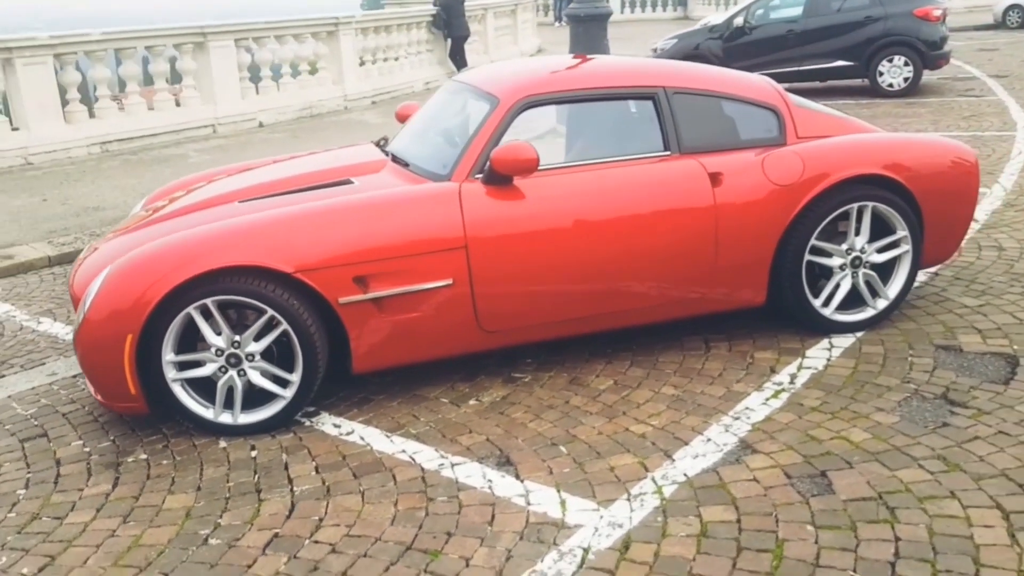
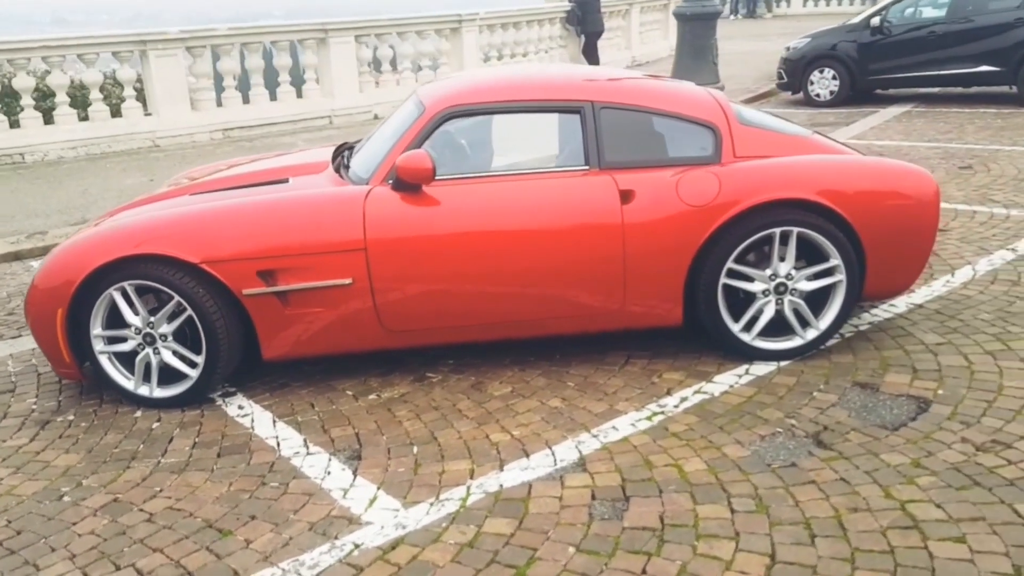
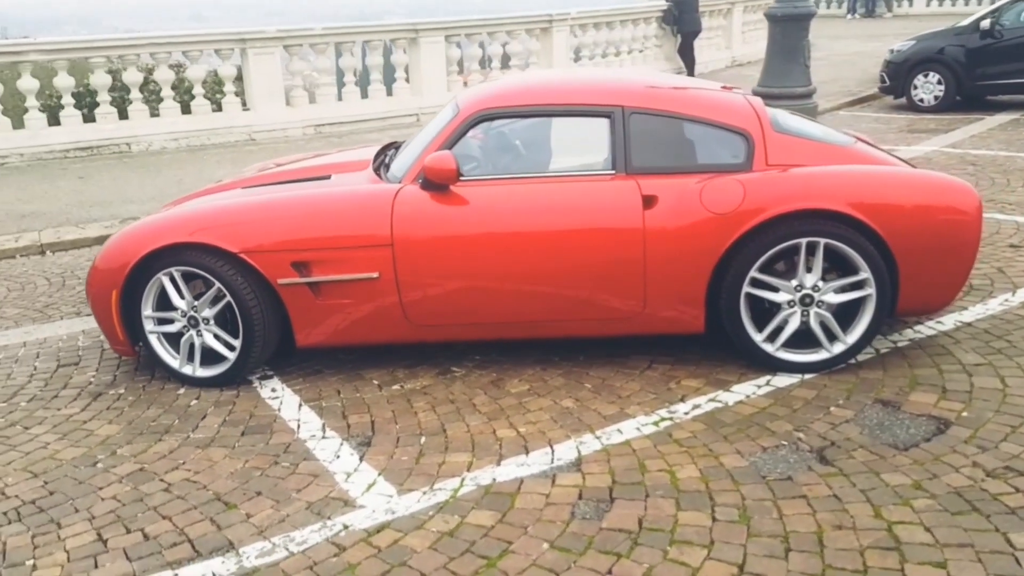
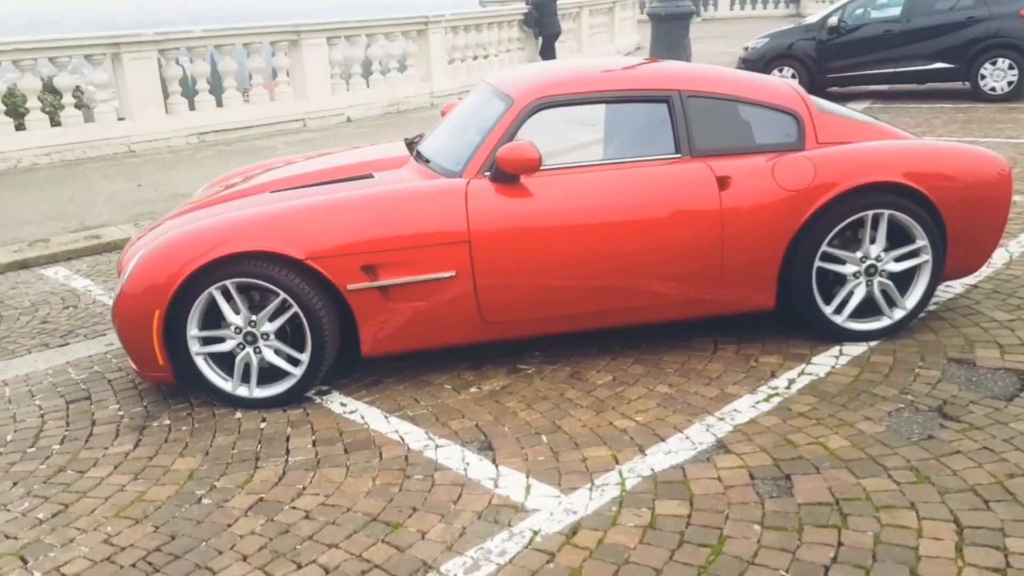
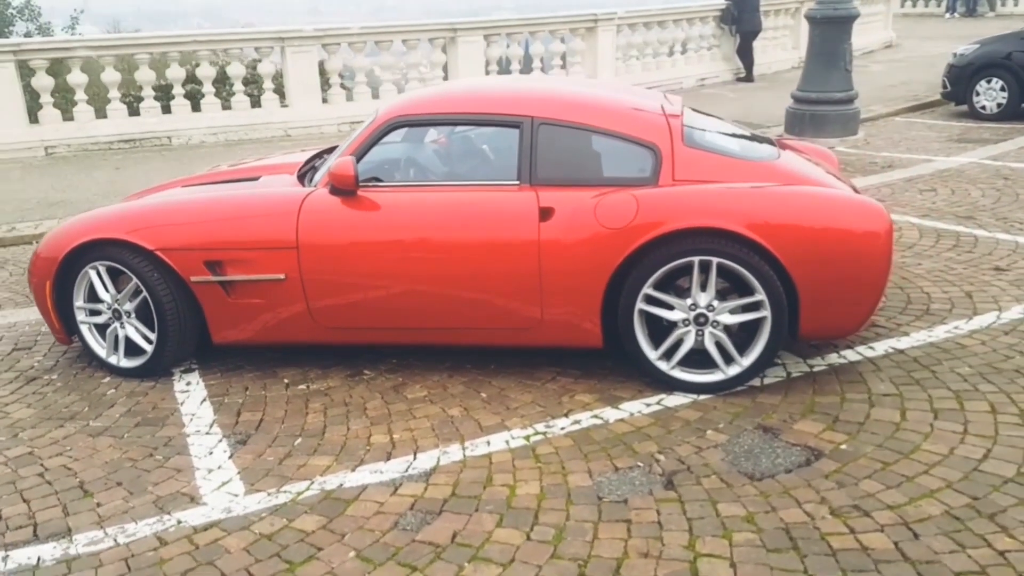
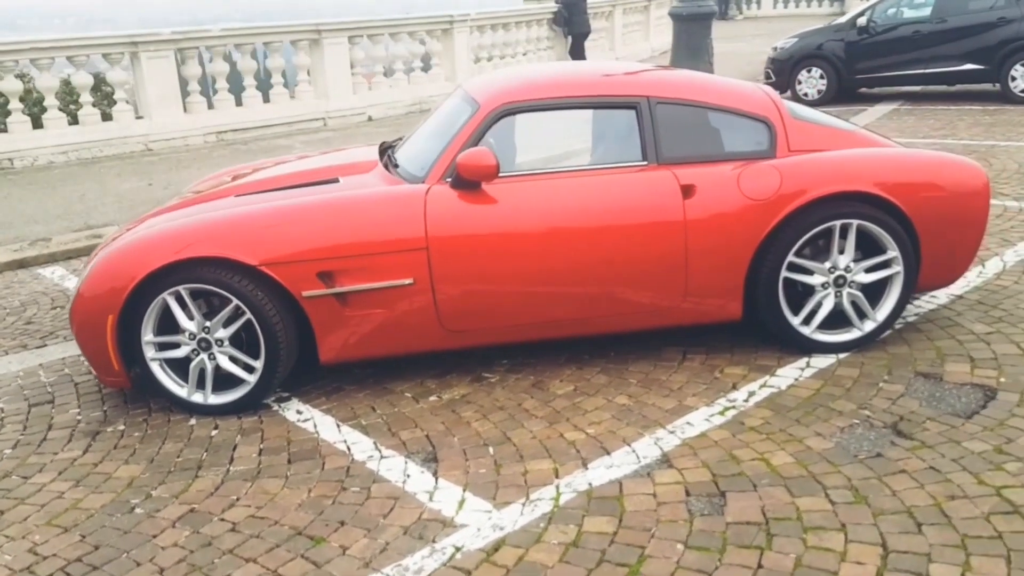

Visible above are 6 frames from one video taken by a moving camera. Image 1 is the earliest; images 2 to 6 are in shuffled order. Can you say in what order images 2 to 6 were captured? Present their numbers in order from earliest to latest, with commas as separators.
4, 6, 2, 3, 5
